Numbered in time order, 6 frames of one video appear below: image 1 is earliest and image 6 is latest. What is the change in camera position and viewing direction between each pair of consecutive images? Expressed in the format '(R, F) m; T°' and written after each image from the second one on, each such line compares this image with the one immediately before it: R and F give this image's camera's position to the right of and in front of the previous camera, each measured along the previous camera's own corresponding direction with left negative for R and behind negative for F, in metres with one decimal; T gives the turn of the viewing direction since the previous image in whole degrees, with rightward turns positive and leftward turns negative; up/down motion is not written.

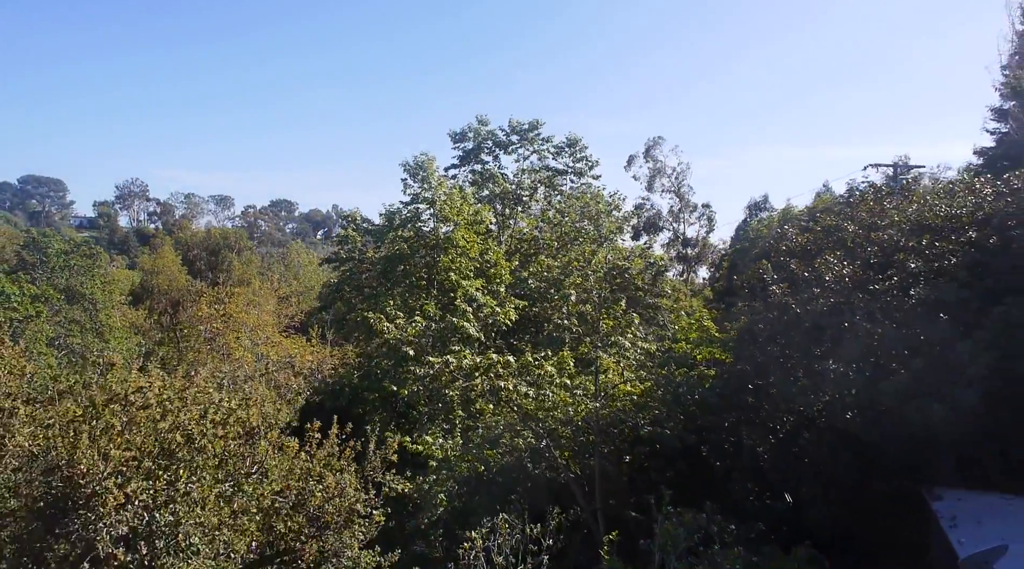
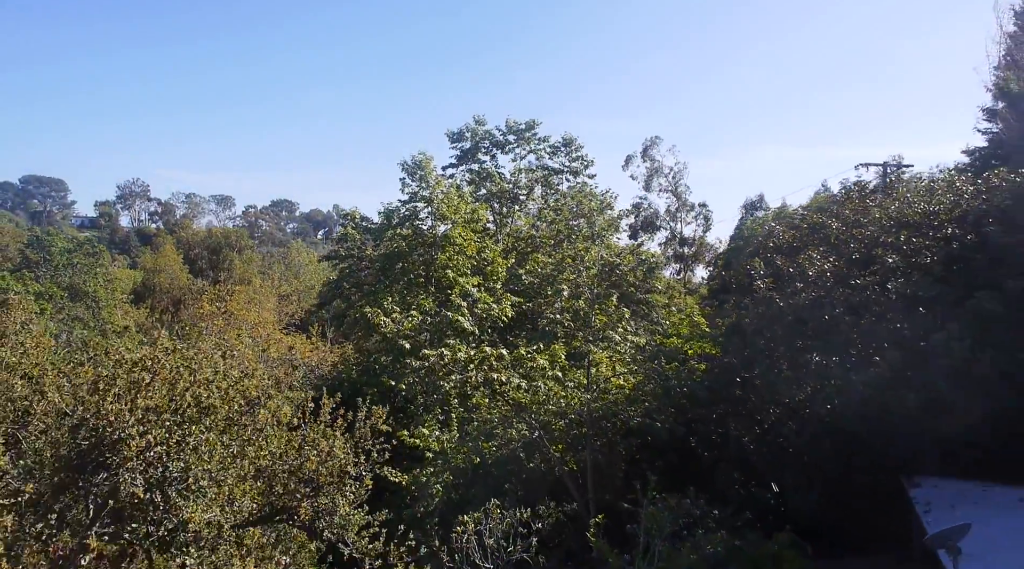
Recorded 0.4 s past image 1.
(+0.1, -0.4) m; 0°
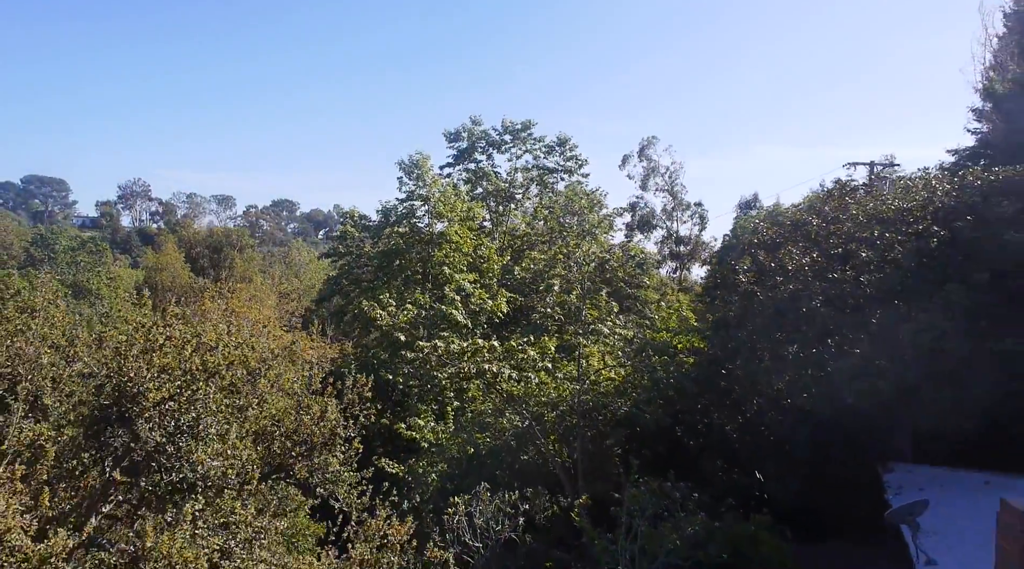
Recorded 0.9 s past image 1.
(+0.1, -0.5) m; 0°
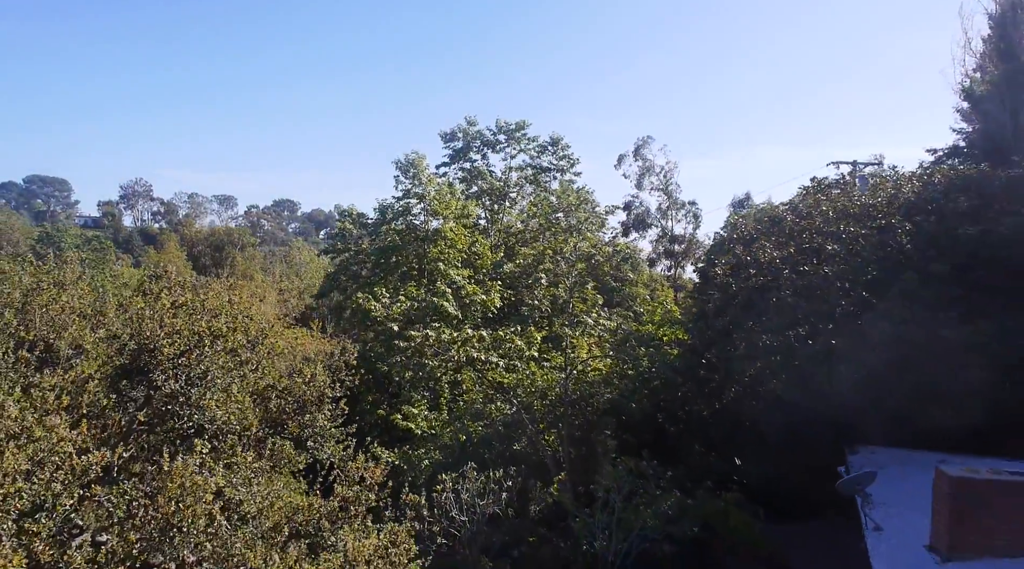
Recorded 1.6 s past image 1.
(+0.2, -0.7) m; 0°
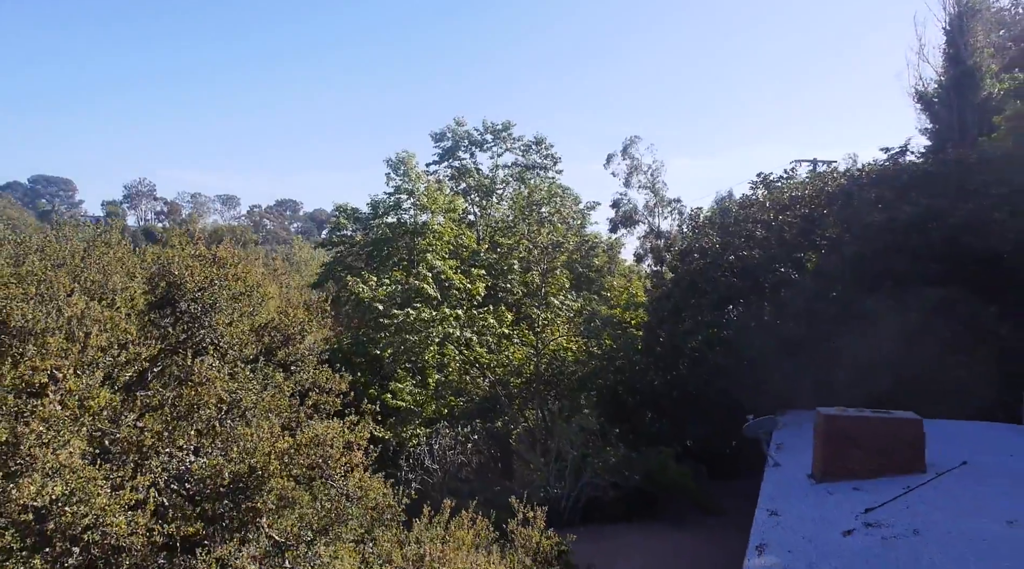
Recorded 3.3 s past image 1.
(+0.5, -1.6) m; 0°
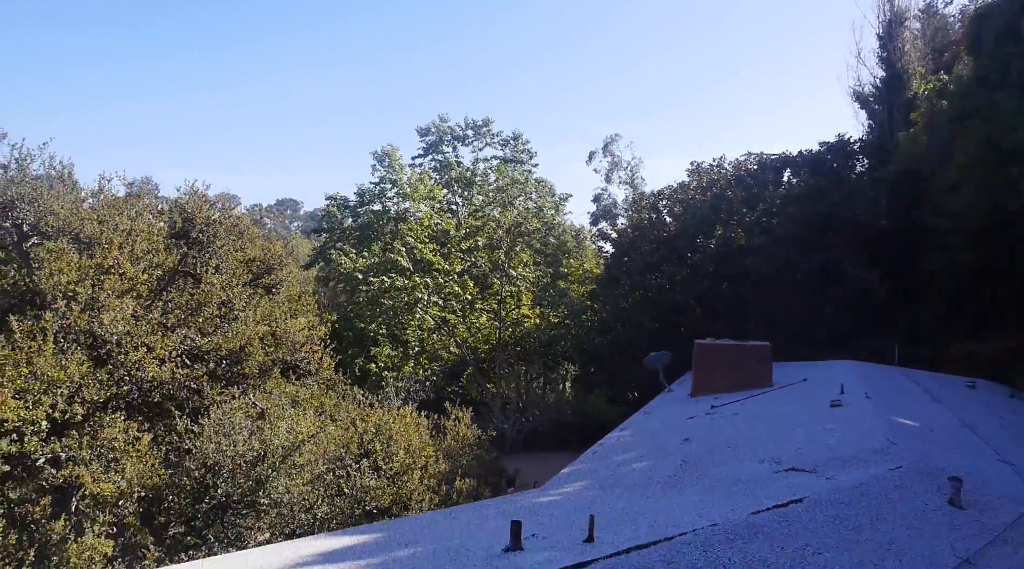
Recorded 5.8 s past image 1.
(+0.8, -2.4) m; 0°
